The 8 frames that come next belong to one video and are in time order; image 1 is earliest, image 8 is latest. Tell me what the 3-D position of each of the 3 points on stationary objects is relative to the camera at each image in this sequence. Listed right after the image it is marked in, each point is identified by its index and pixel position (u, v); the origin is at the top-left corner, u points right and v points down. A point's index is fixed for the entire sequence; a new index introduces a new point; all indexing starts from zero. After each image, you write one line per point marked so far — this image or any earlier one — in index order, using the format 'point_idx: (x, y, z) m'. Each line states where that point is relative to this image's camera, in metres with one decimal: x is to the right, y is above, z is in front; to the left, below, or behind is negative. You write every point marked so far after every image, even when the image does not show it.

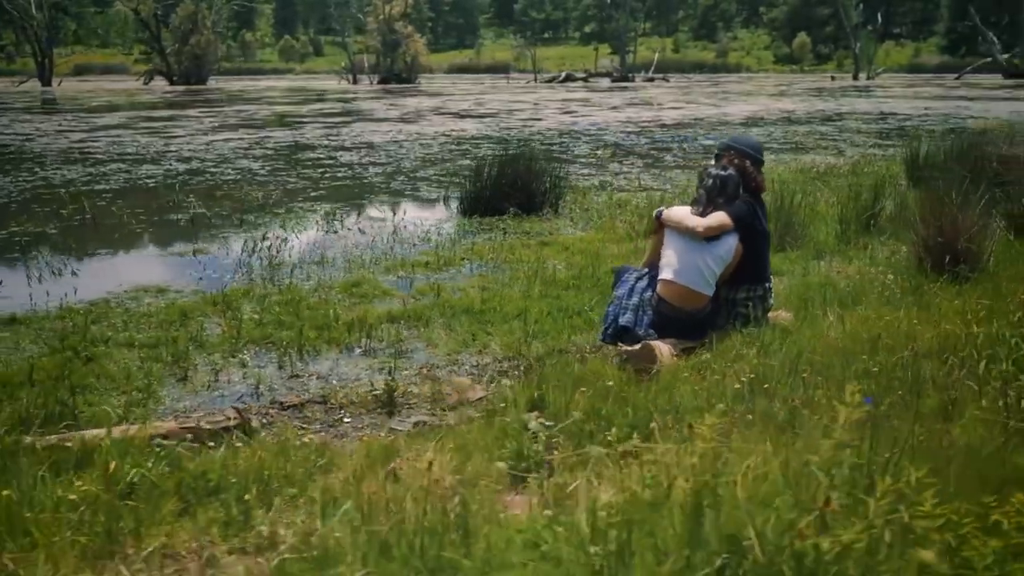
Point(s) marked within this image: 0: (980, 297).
0: (+2.5, -0.1, +5.4) m
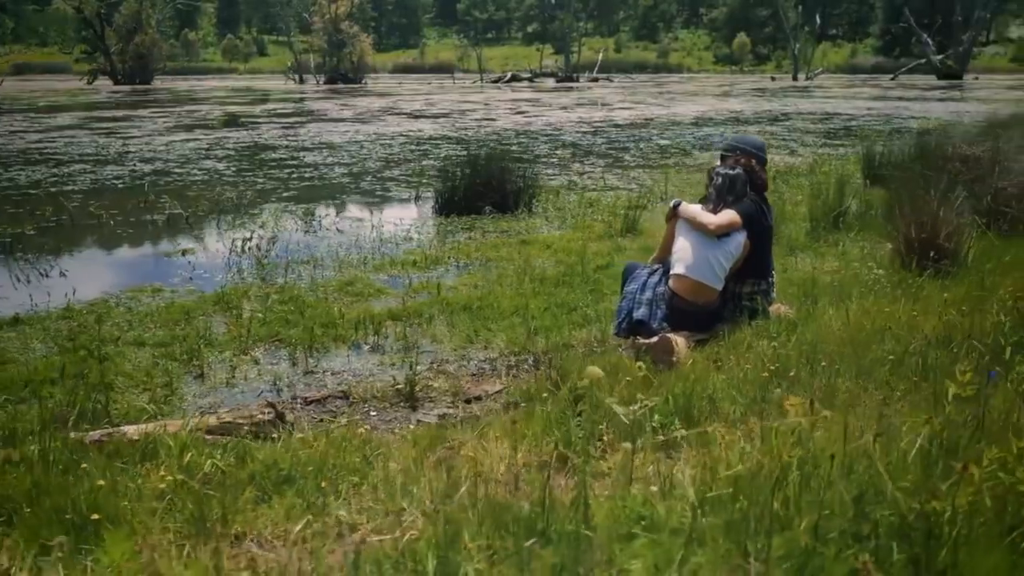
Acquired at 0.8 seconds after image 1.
0: (+2.6, 0.0, +5.8) m
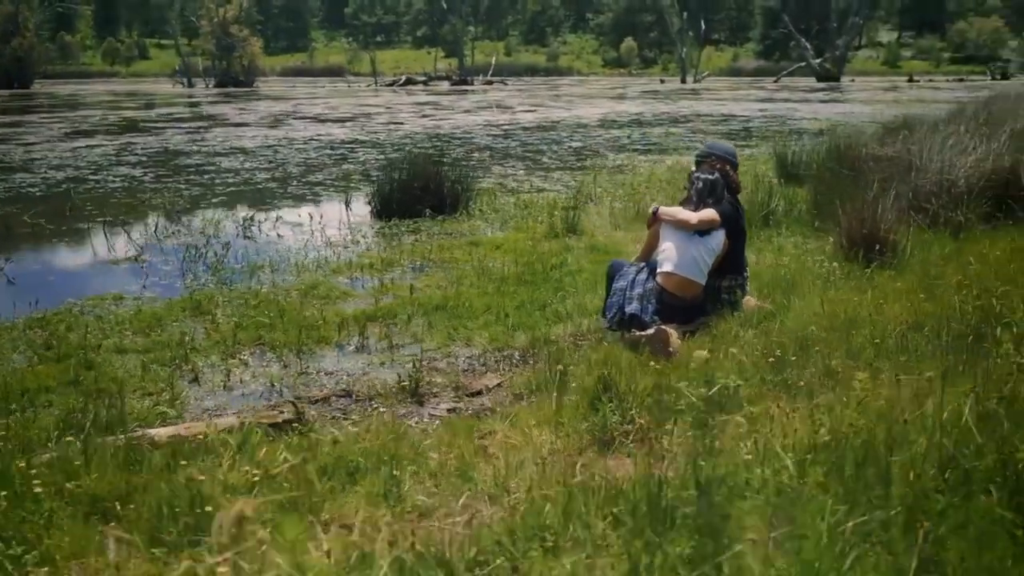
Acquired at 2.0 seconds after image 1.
0: (+2.5, +0.1, +6.3) m
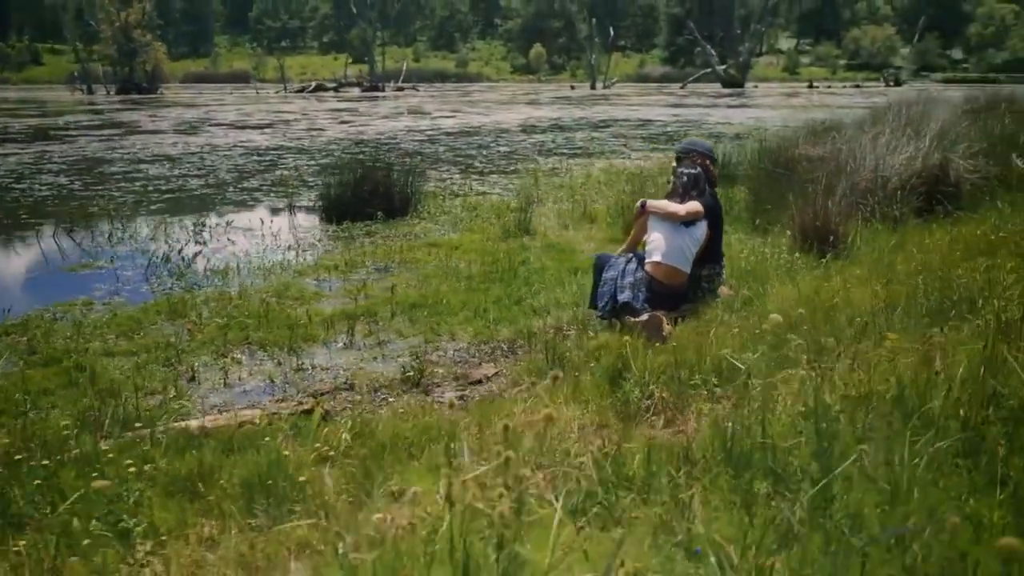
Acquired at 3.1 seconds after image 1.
0: (+2.4, +0.1, +6.8) m
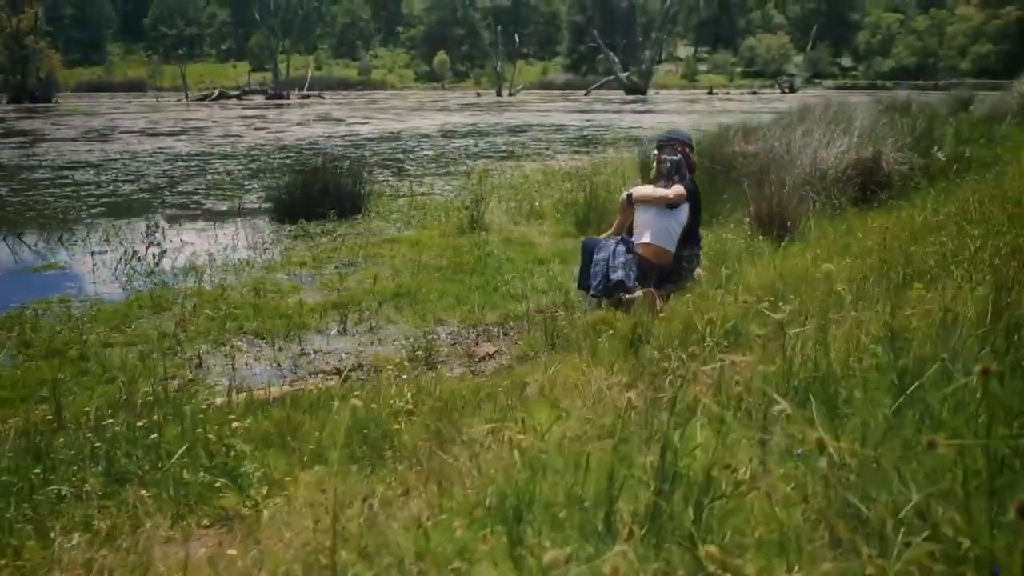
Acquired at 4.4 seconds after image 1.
0: (+2.3, +0.3, +7.4) m
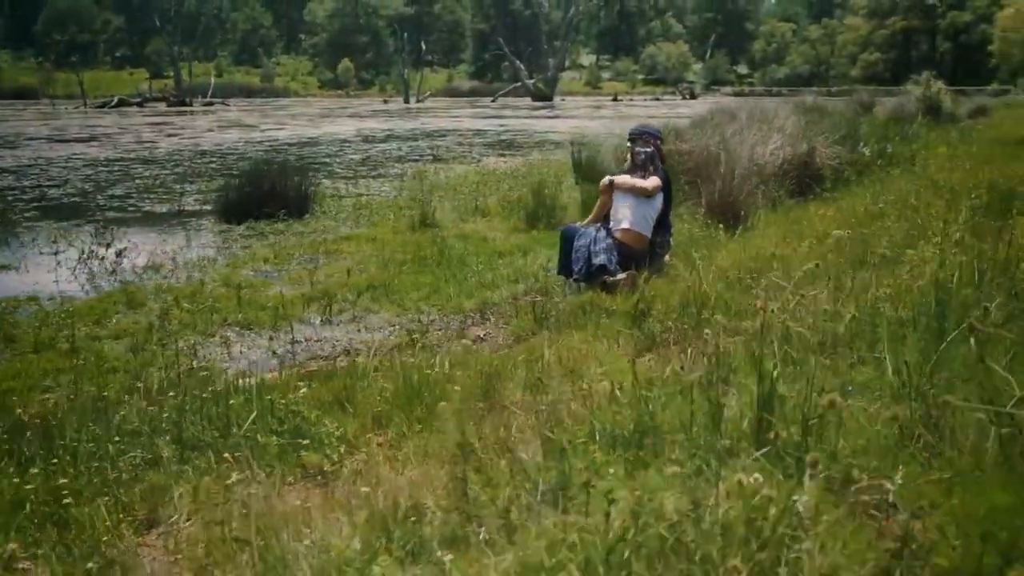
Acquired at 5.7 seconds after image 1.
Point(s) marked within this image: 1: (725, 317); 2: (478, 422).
0: (+2.1, +0.4, +7.8) m
1: (+1.0, -0.1, +4.9) m
2: (-0.1, -0.5, +3.4) m
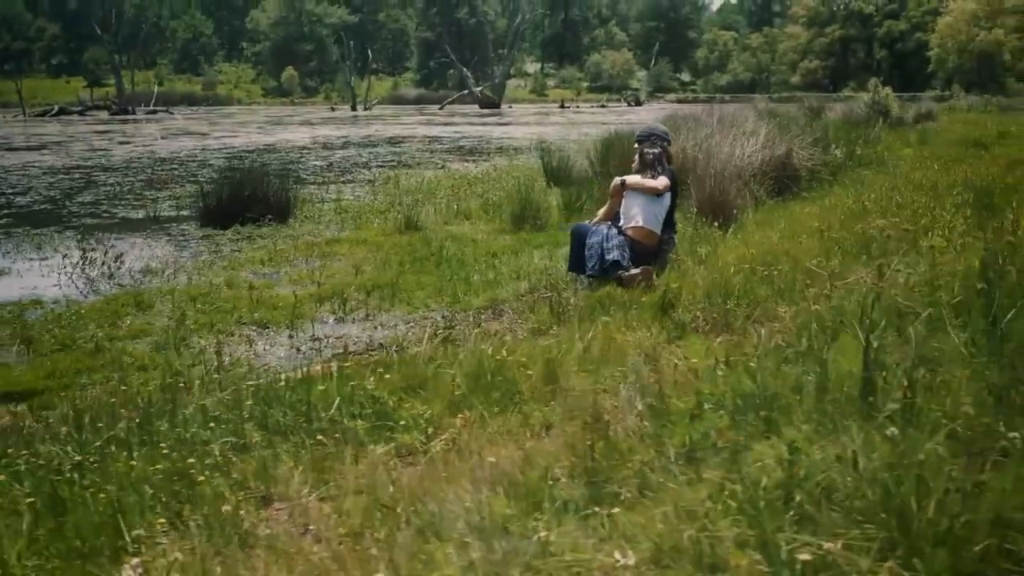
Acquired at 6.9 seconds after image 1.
0: (+2.1, +0.5, +8.1) m
1: (+1.2, -0.1, +5.2) m
2: (+0.2, -0.4, +3.5) m
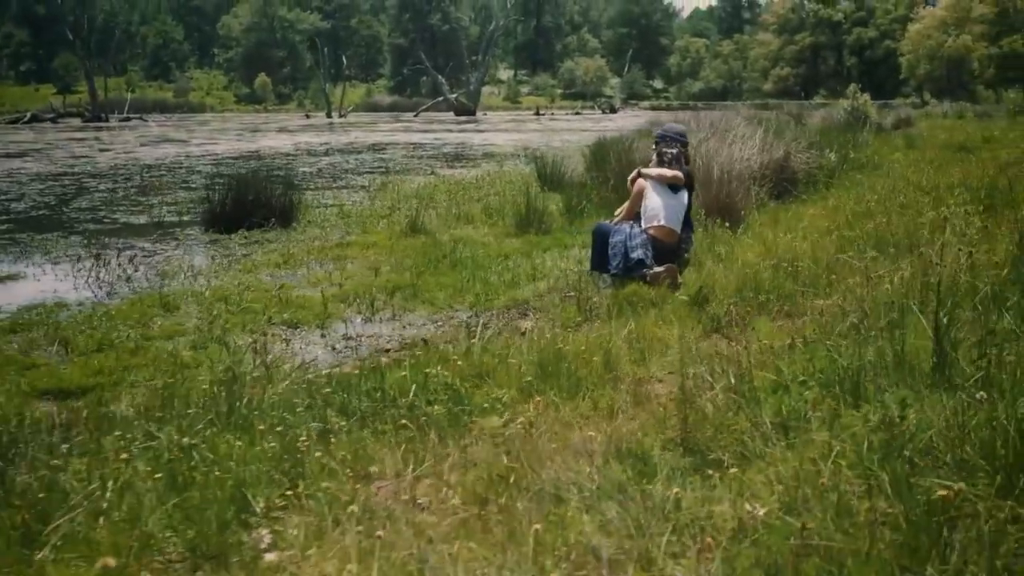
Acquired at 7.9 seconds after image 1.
0: (+2.3, +0.5, +8.4) m
1: (+1.5, -0.1, +5.4) m
2: (+0.5, -0.4, +3.8) m
